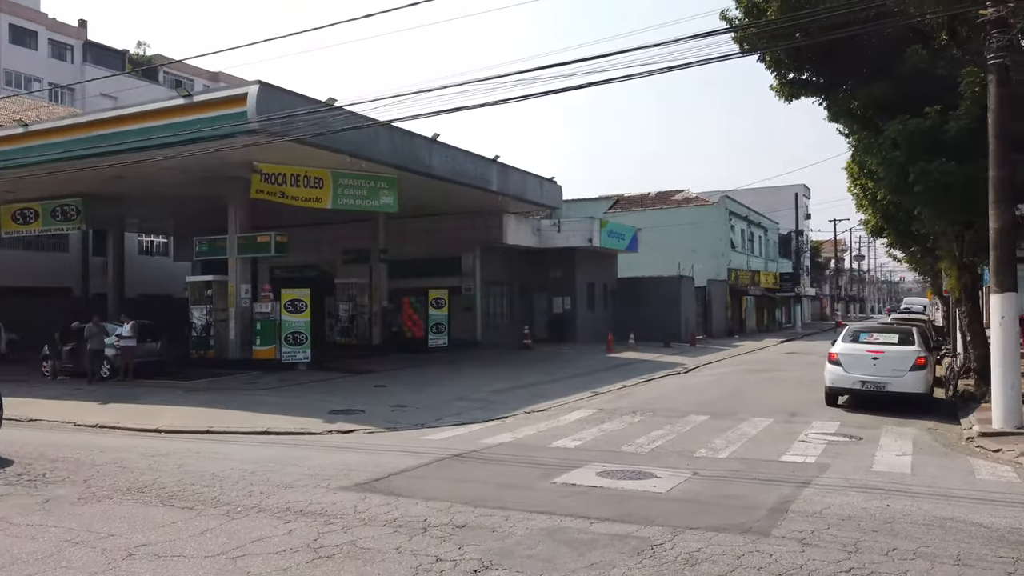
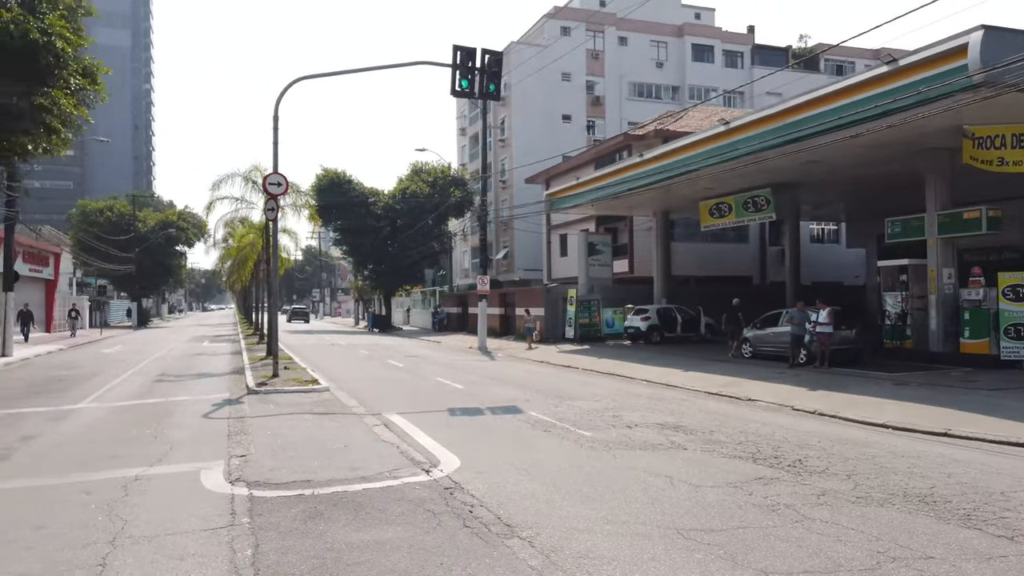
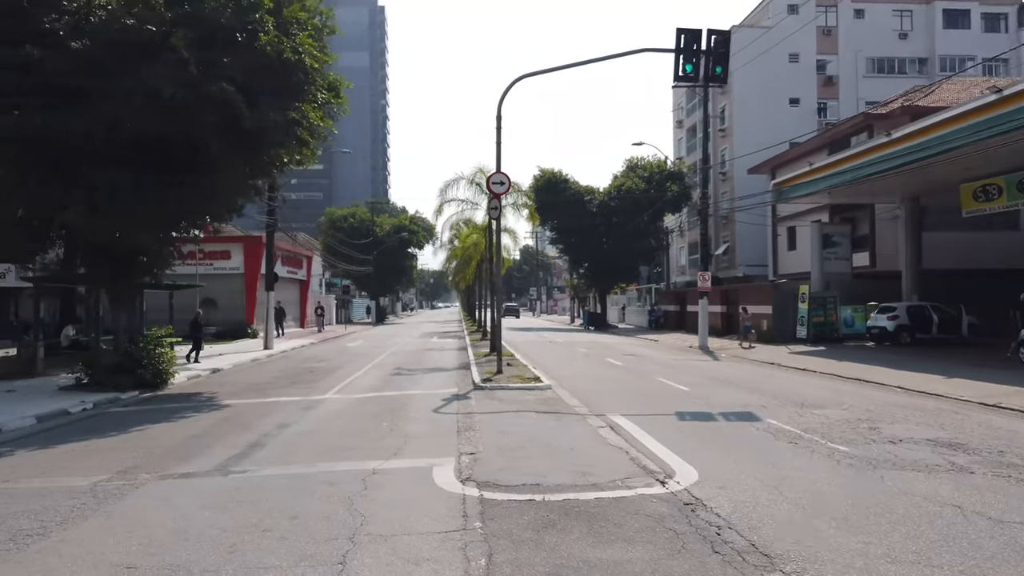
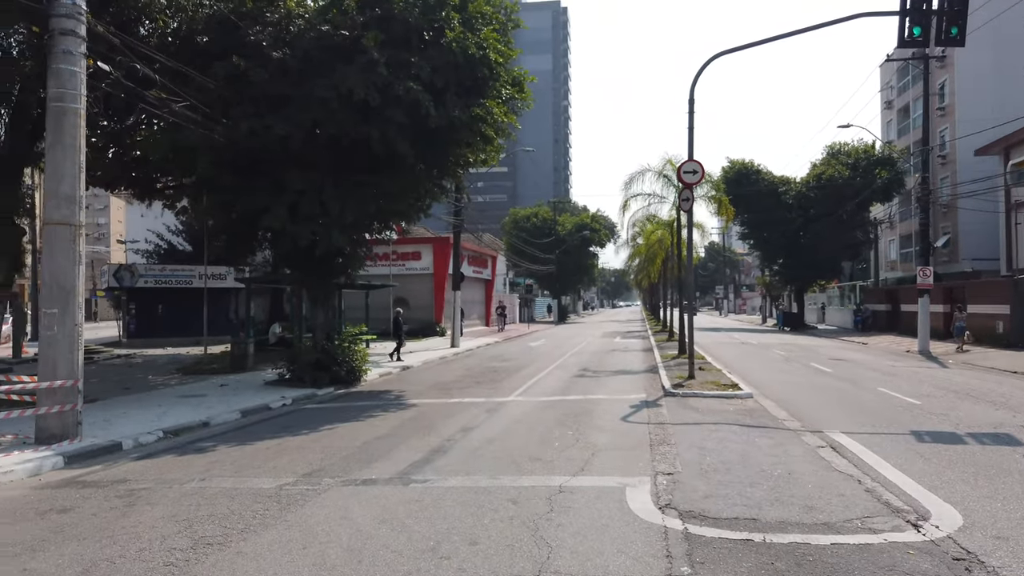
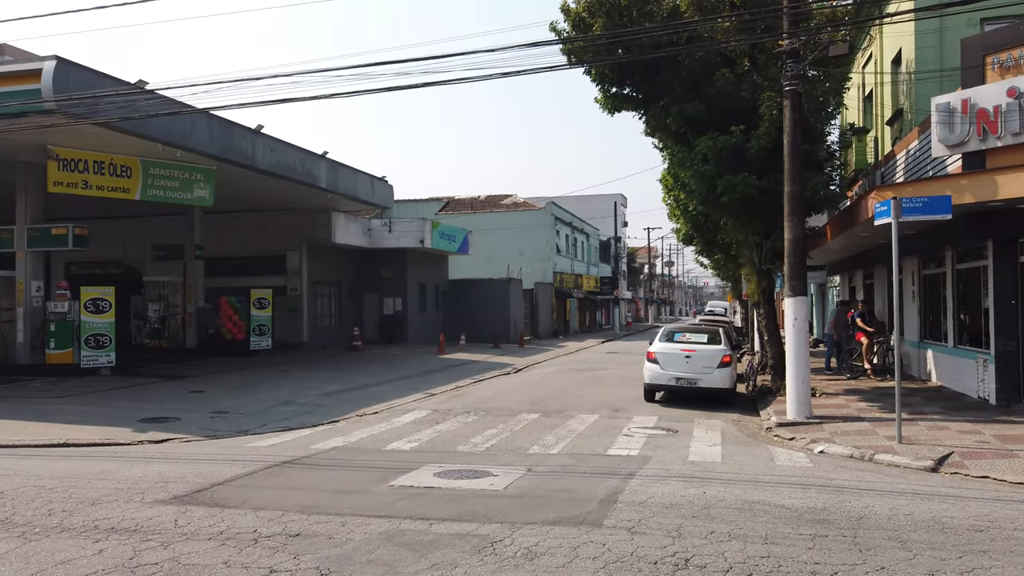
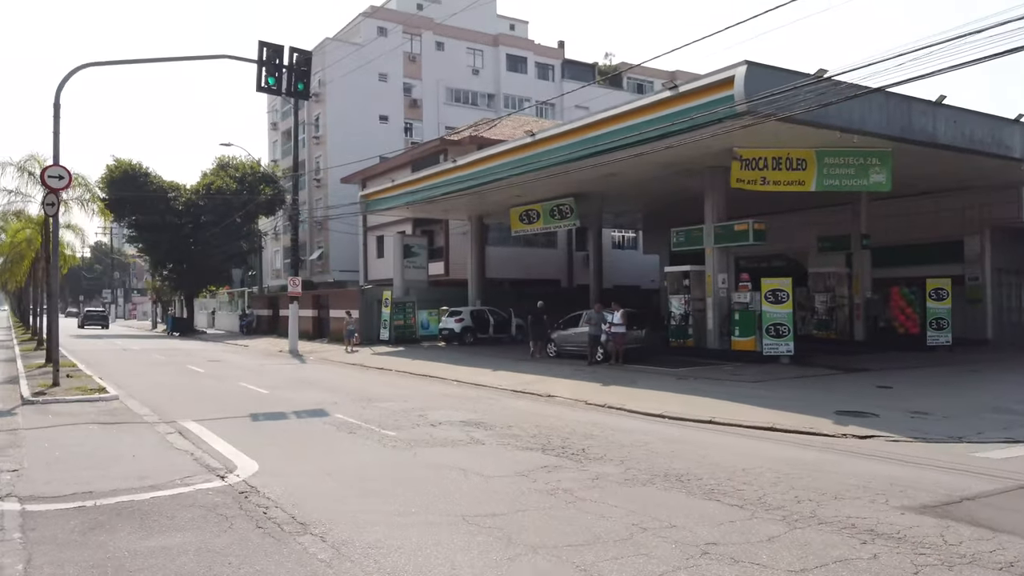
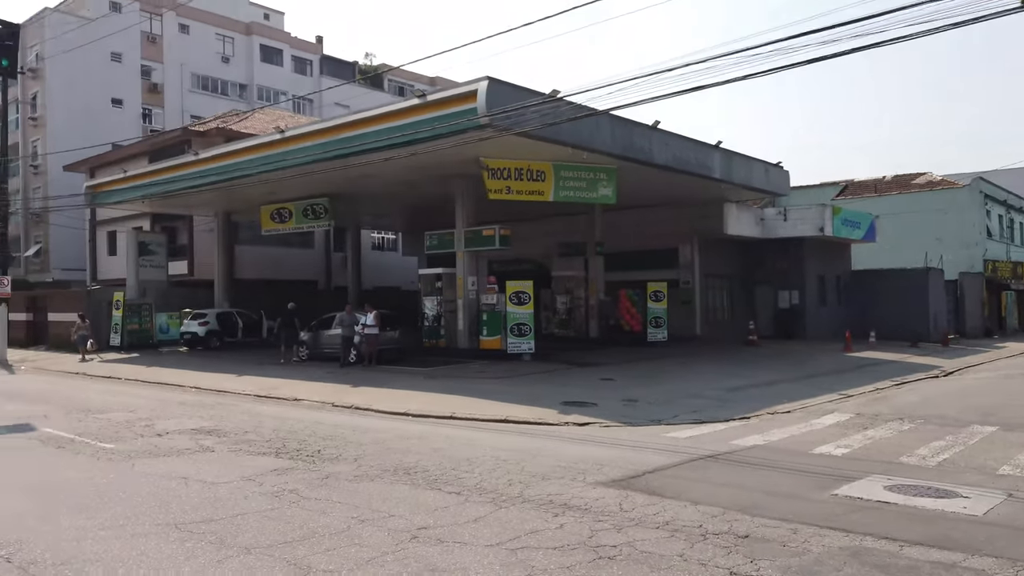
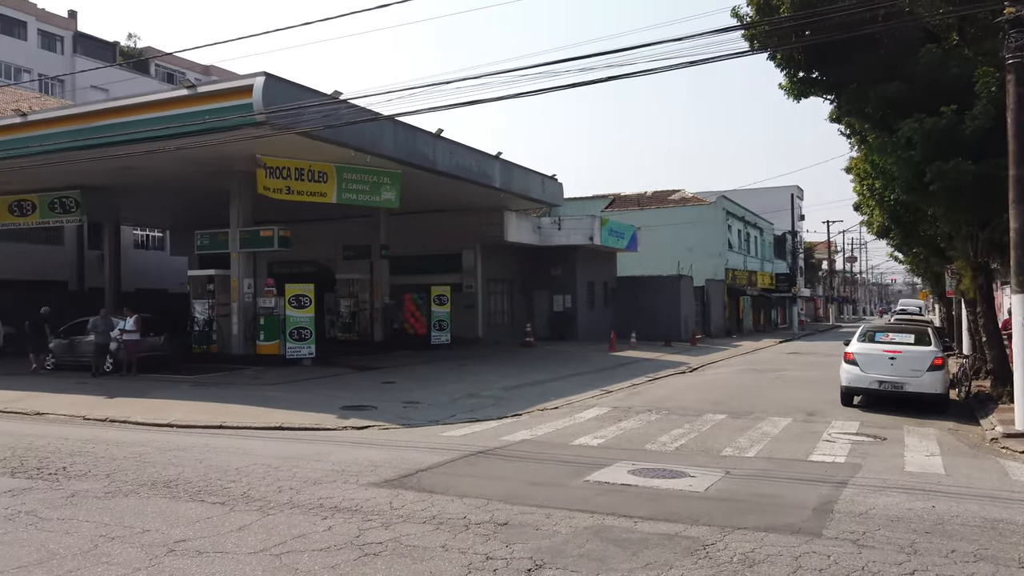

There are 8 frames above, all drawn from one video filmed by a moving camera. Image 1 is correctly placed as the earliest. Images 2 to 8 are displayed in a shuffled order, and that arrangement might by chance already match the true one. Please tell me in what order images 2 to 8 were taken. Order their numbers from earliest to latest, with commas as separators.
5, 8, 7, 6, 2, 3, 4
